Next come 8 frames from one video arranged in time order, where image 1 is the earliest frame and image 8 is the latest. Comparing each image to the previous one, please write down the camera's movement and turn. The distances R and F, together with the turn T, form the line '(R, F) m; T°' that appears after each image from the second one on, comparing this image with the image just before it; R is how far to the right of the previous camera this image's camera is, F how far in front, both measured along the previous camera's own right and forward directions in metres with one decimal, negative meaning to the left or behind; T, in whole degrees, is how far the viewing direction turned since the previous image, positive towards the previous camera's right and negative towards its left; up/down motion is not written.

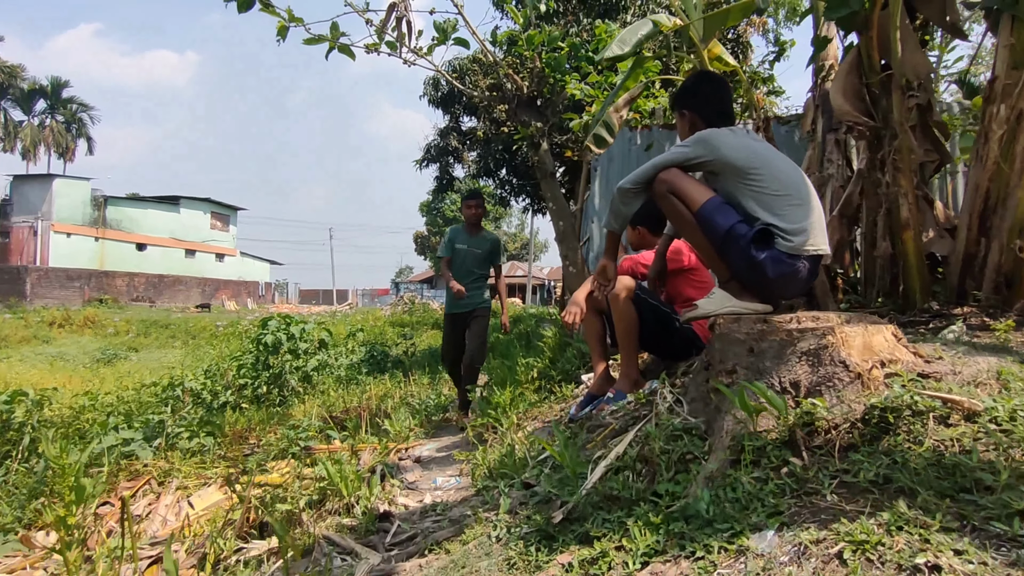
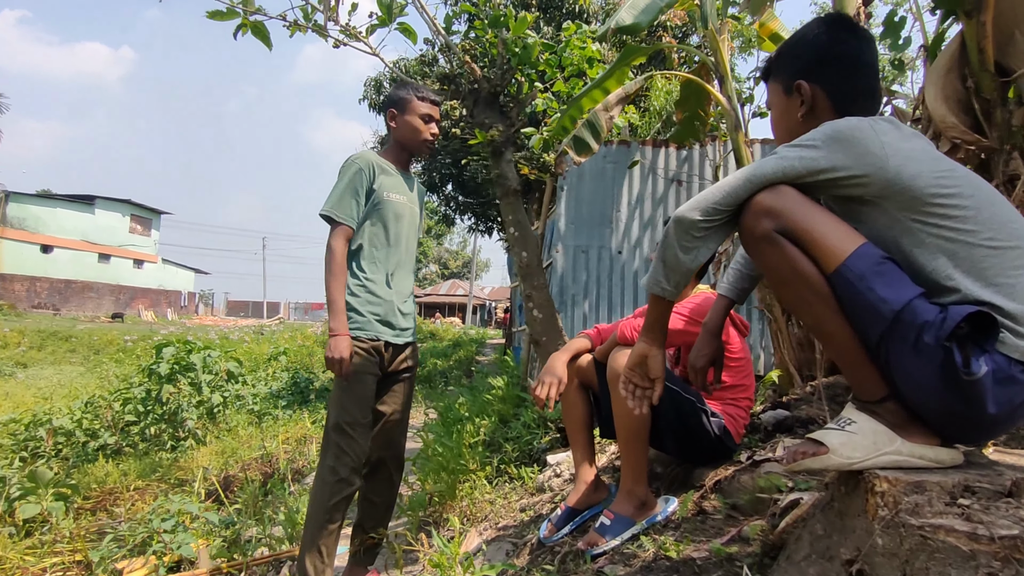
(-0.1, +1.2) m; +5°
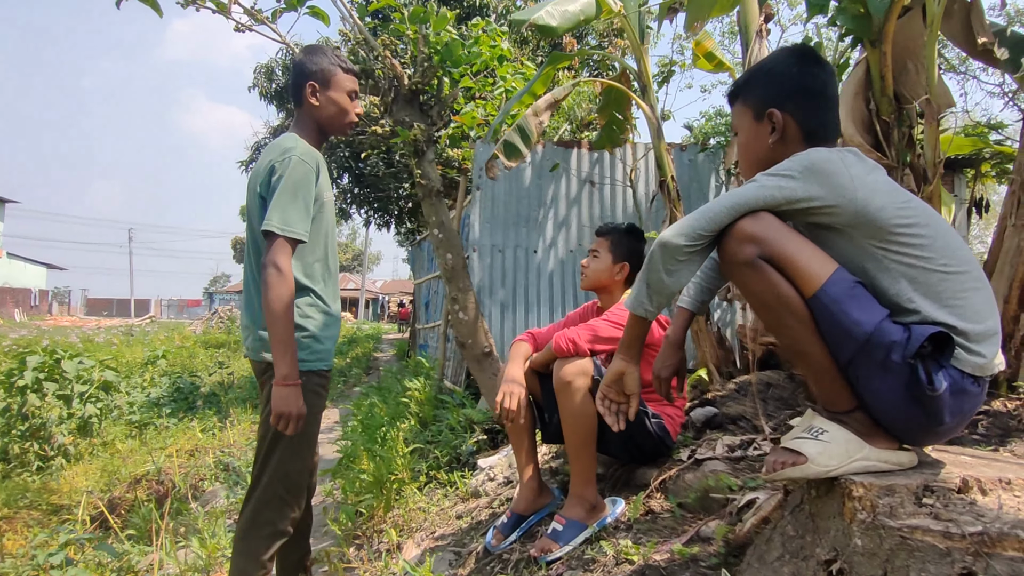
(-0.2, 0.0) m; +10°
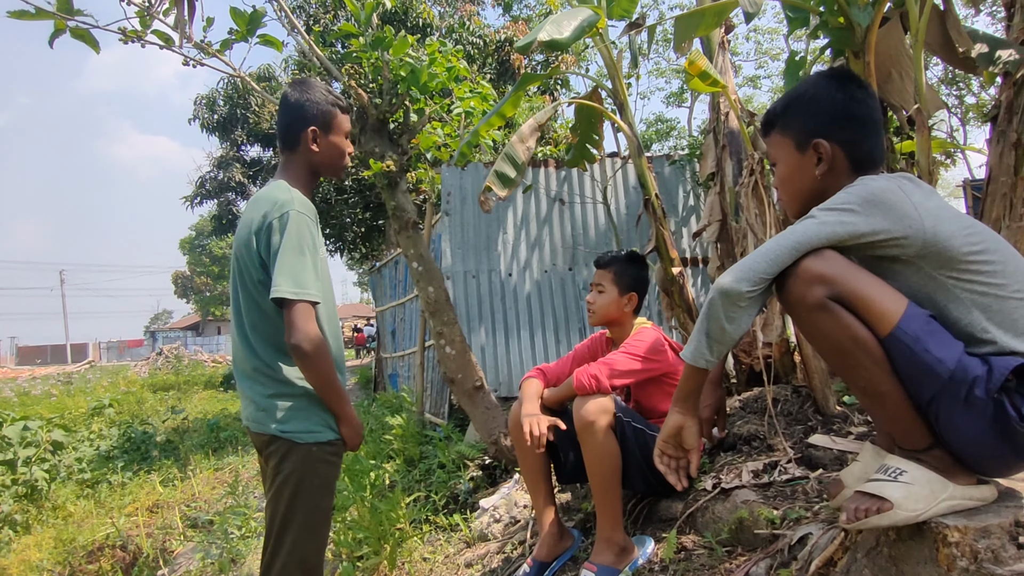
(-0.2, +0.1) m; +4°
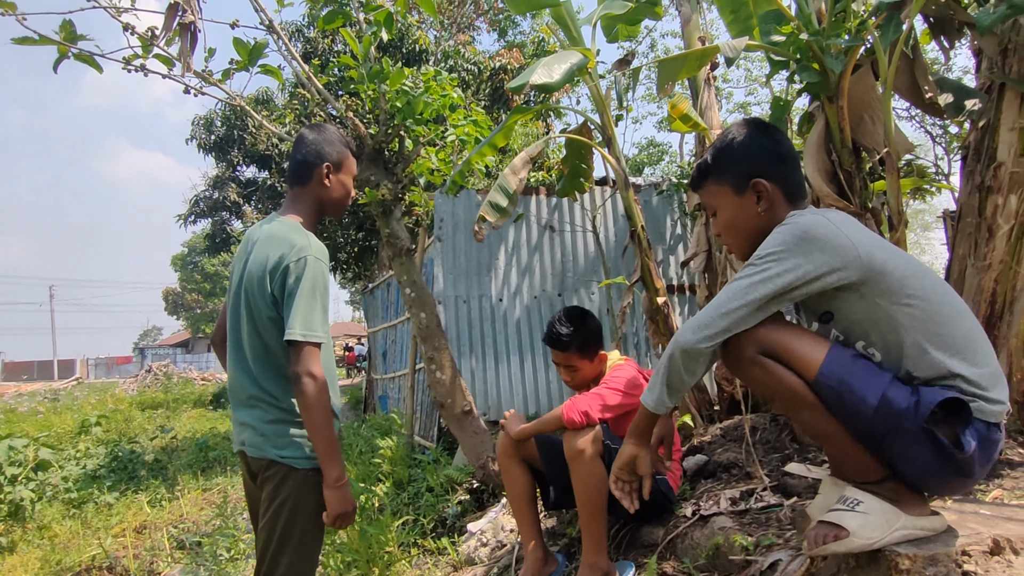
(0.0, -0.1) m; +1°
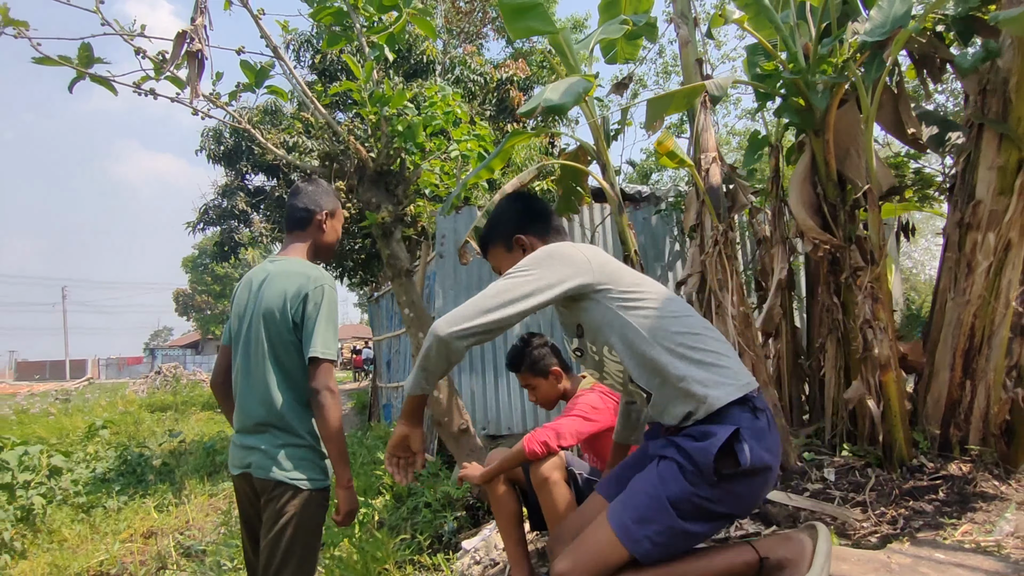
(+0.1, -0.1) m; -1°
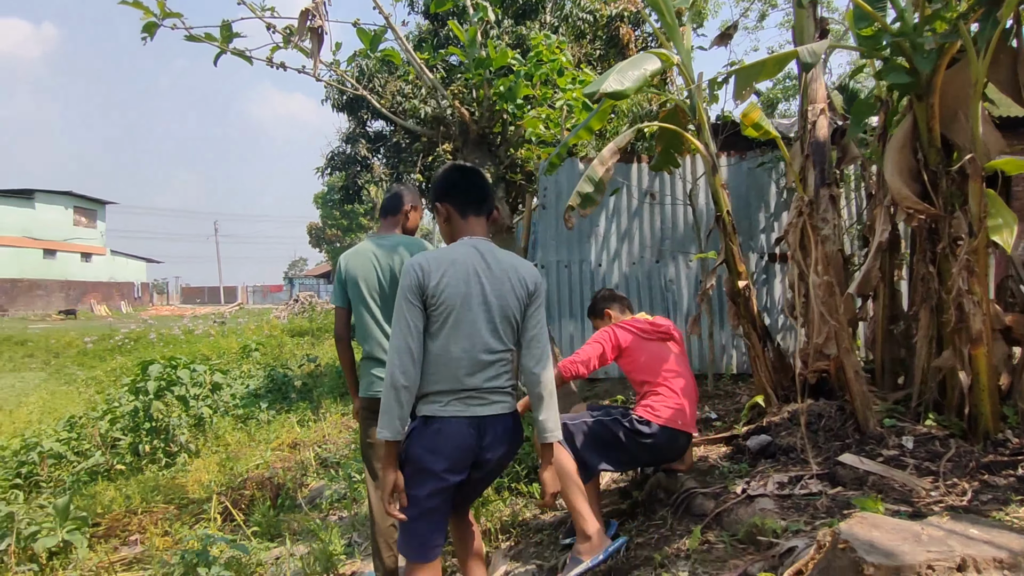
(+0.1, -0.2) m; -10°
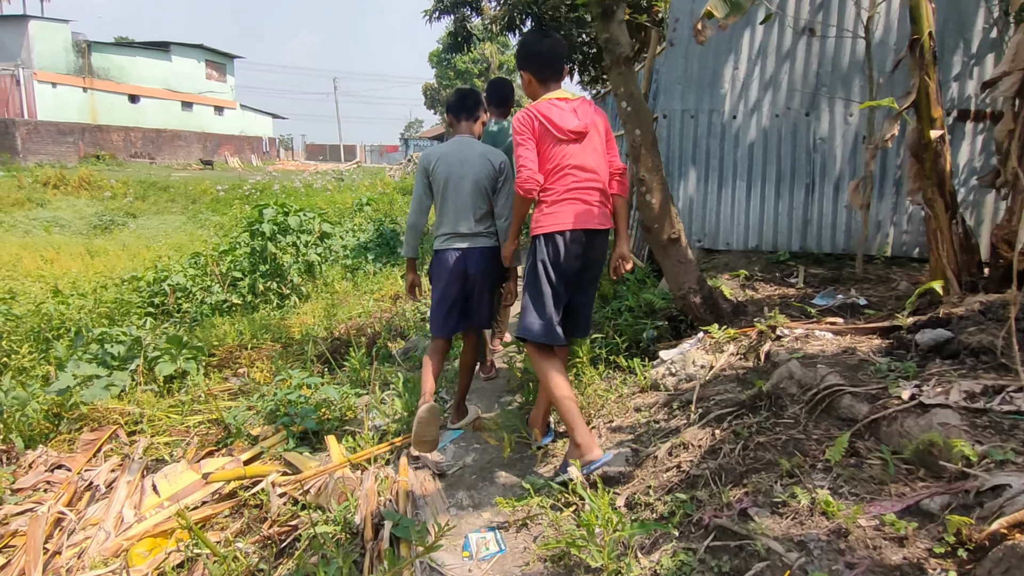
(0.0, +0.6) m; -10°
